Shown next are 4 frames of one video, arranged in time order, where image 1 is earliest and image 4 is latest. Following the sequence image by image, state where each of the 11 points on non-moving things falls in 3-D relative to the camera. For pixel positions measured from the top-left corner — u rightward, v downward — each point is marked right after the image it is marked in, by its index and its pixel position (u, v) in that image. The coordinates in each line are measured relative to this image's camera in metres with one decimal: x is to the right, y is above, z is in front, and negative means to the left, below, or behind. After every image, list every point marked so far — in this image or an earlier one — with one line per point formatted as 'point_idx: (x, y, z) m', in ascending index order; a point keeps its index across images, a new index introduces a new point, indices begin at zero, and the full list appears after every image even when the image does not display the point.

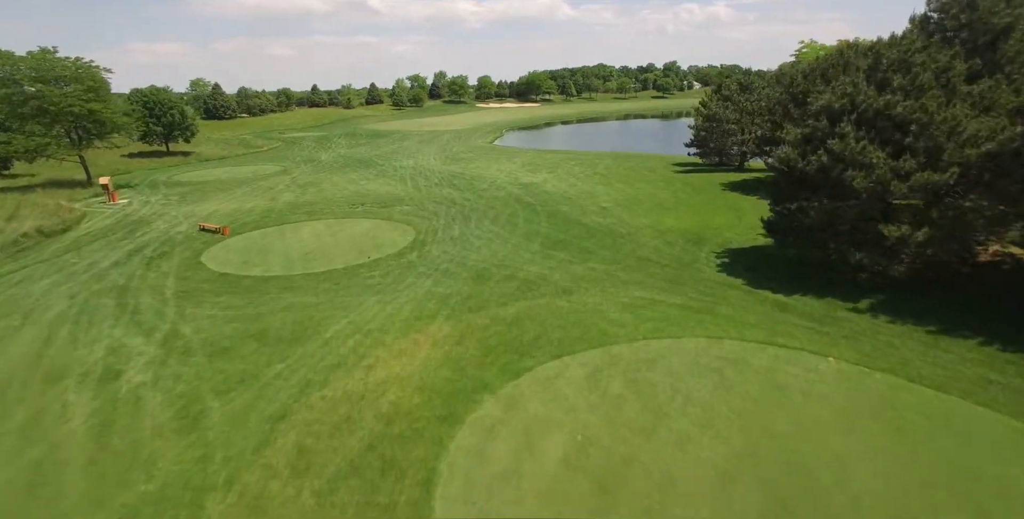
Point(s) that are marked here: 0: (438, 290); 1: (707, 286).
0: (-2.0, -0.8, +12.5) m
1: (+5.1, -0.7, +12.3) m
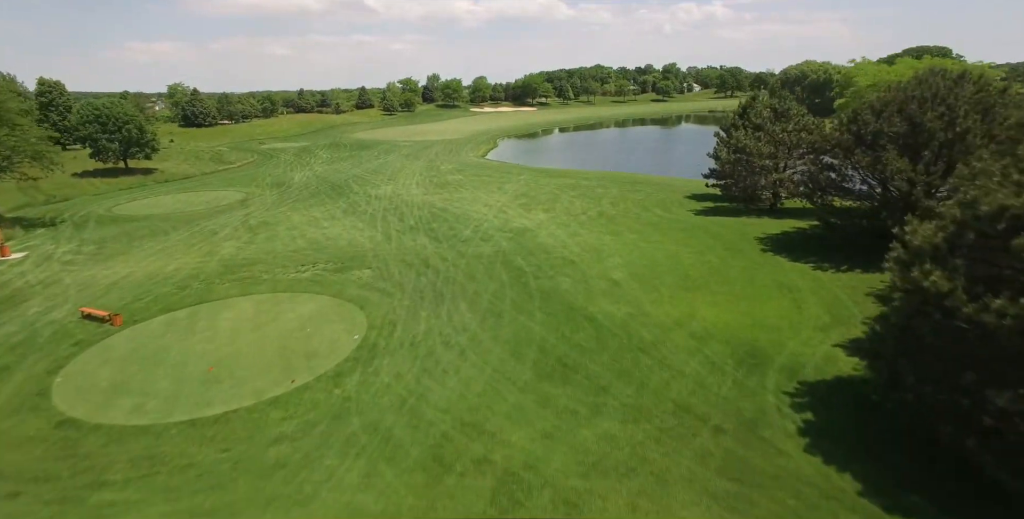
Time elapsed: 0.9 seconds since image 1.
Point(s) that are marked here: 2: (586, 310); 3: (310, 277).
0: (-2.5, -4.0, +7.7) m
1: (+4.7, -3.8, +7.6) m
2: (+2.2, -1.6, +14.3) m
3: (-8.1, -0.7, +18.7) m
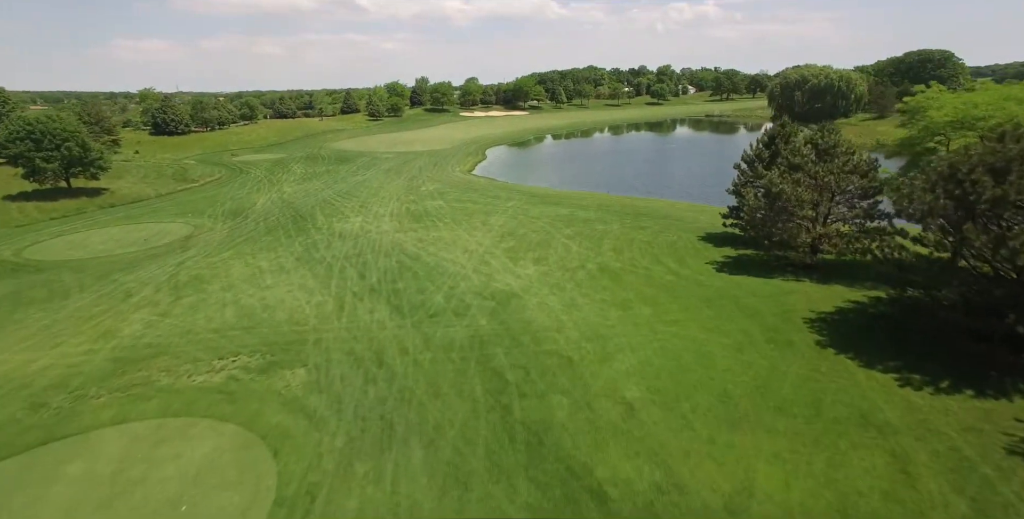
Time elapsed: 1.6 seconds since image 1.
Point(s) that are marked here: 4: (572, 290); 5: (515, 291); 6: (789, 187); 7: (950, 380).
0: (-2.9, -7.0, +3.1) m
1: (+4.2, -6.8, +3.1) m
2: (+1.7, -4.5, +9.8) m
3: (-8.8, -3.7, +14.1) m
4: (+2.5, -1.2, +19.4) m
5: (+0.2, -1.3, +19.6) m
6: (+11.2, +2.9, +18.9) m
7: (+11.1, -3.1, +11.9) m
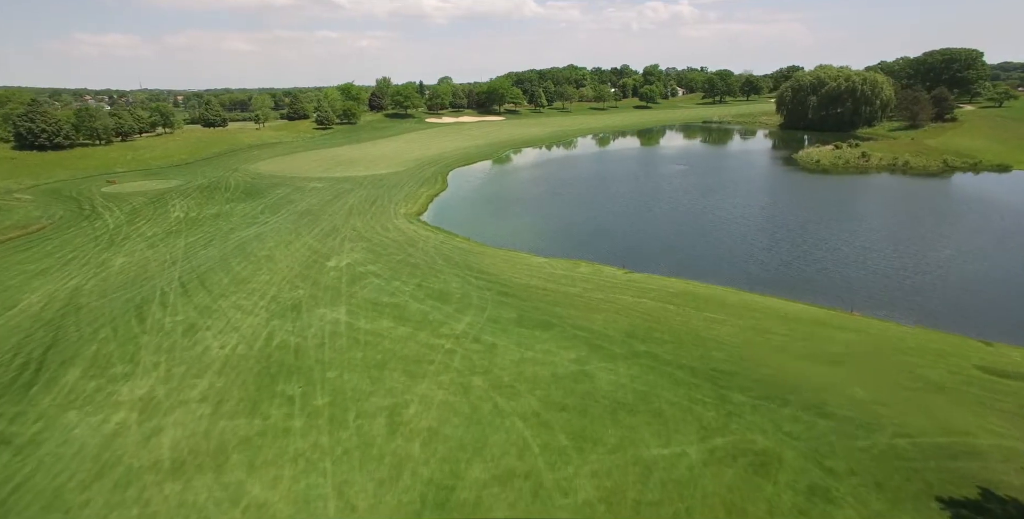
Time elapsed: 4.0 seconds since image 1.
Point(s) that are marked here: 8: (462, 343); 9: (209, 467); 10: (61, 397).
0: (-3.3, -14.3, -14.0) m
1: (+3.8, -14.0, -13.8) m
2: (+1.0, -11.8, -7.2) m
3: (-9.6, -11.1, -3.4) m
4: (+1.4, -8.5, +2.4) m
5: (-1.0, -8.6, +2.5) m
6: (+10.0, -4.2, +2.3) m
7: (+10.3, -10.2, -4.8) m
8: (-1.9, -3.1, +19.1) m
9: (-8.2, -5.4, +12.6) m
10: (-15.2, -4.6, +15.8) m
